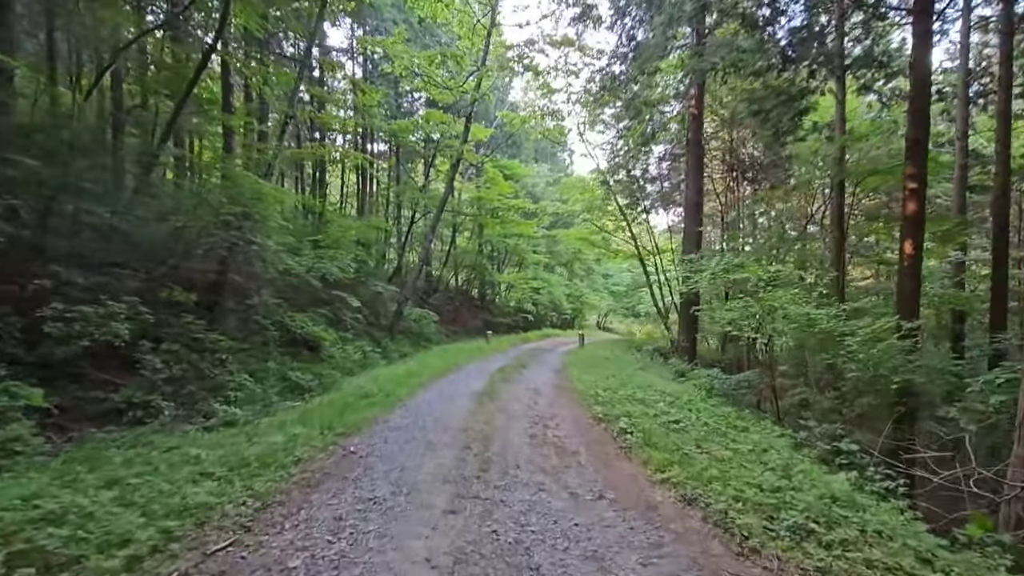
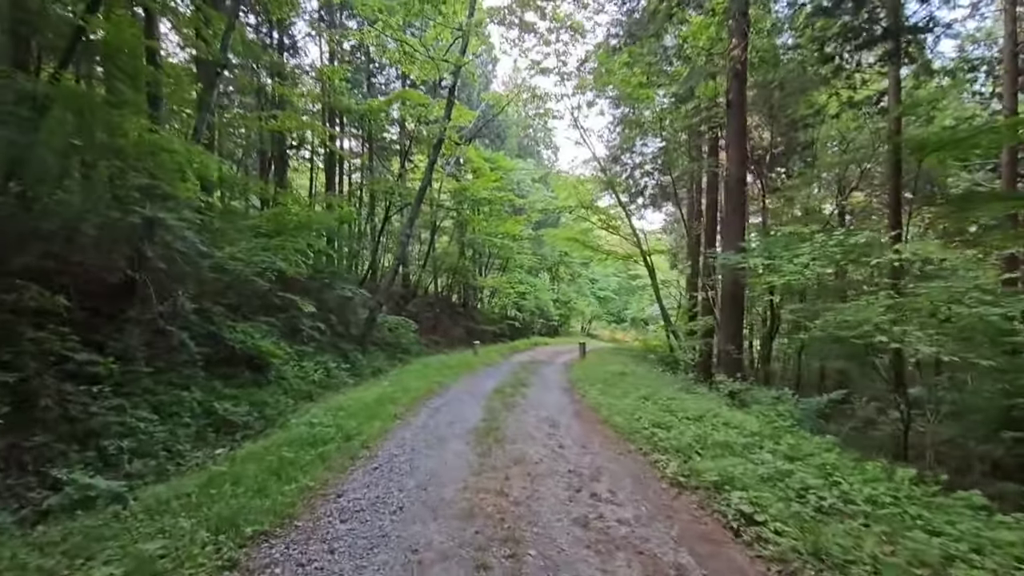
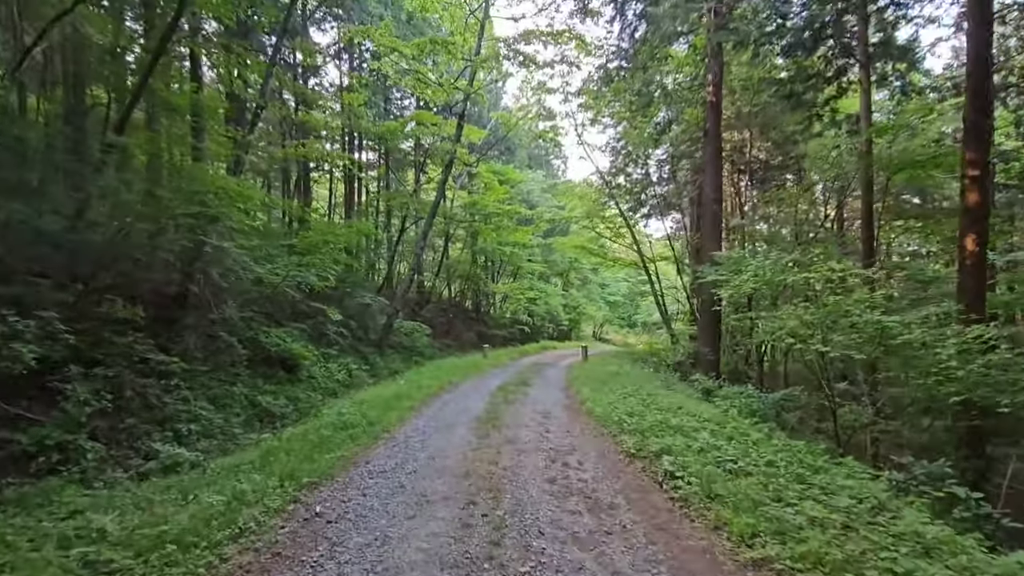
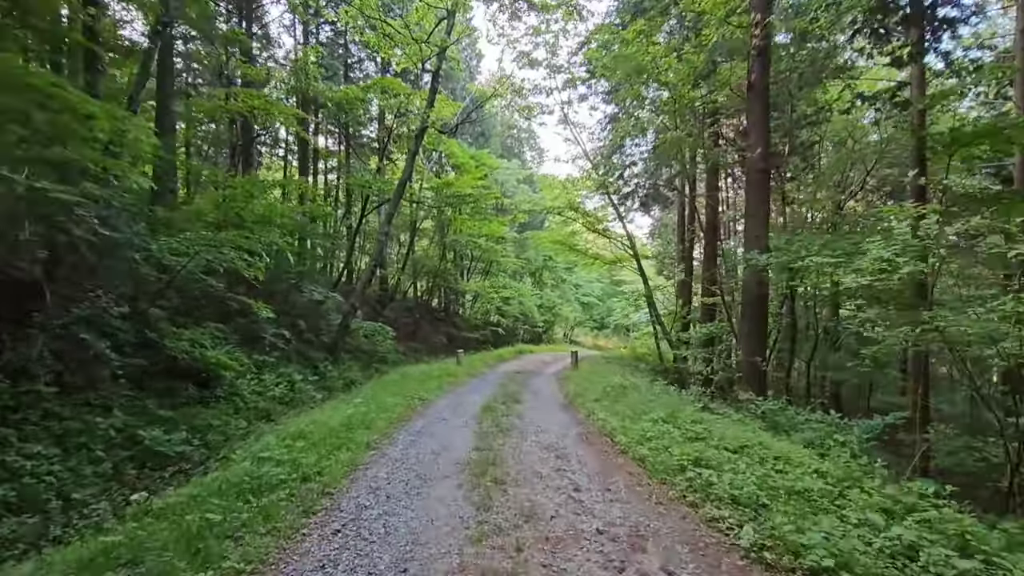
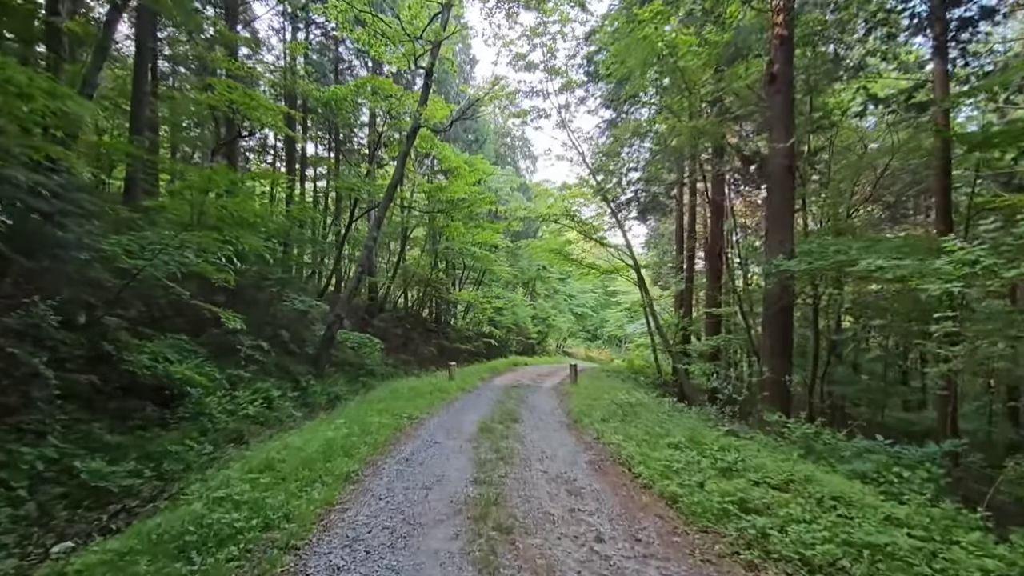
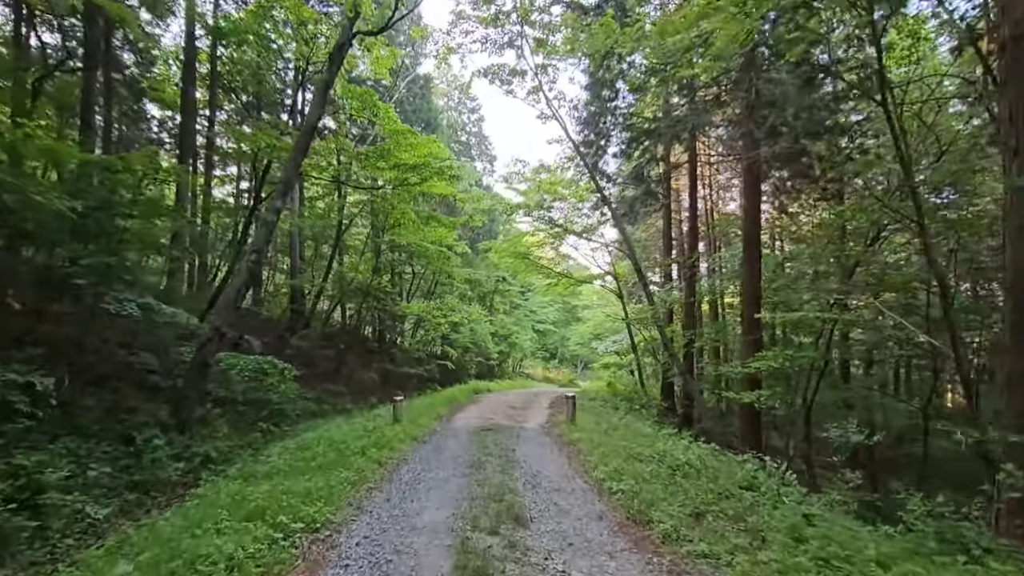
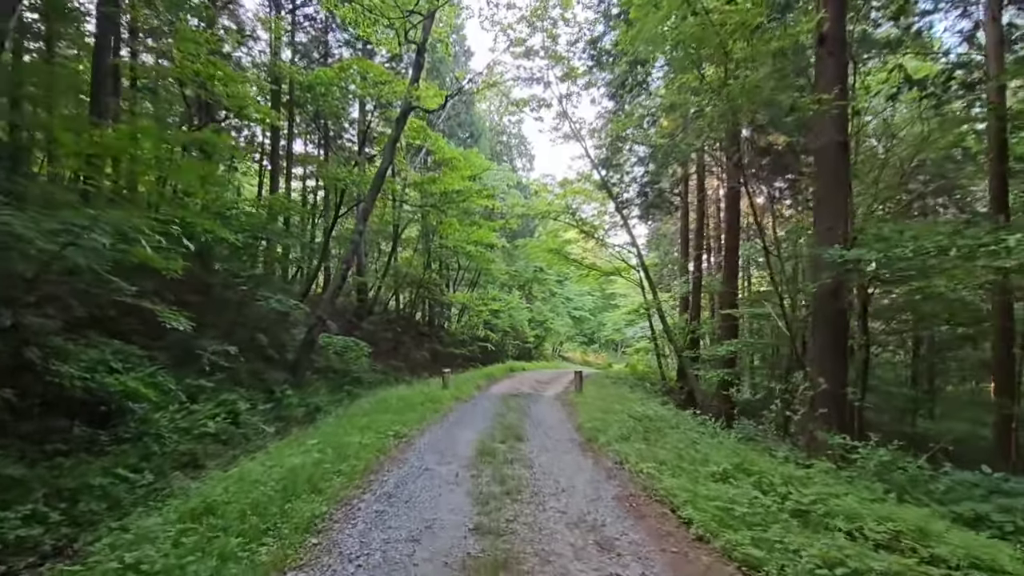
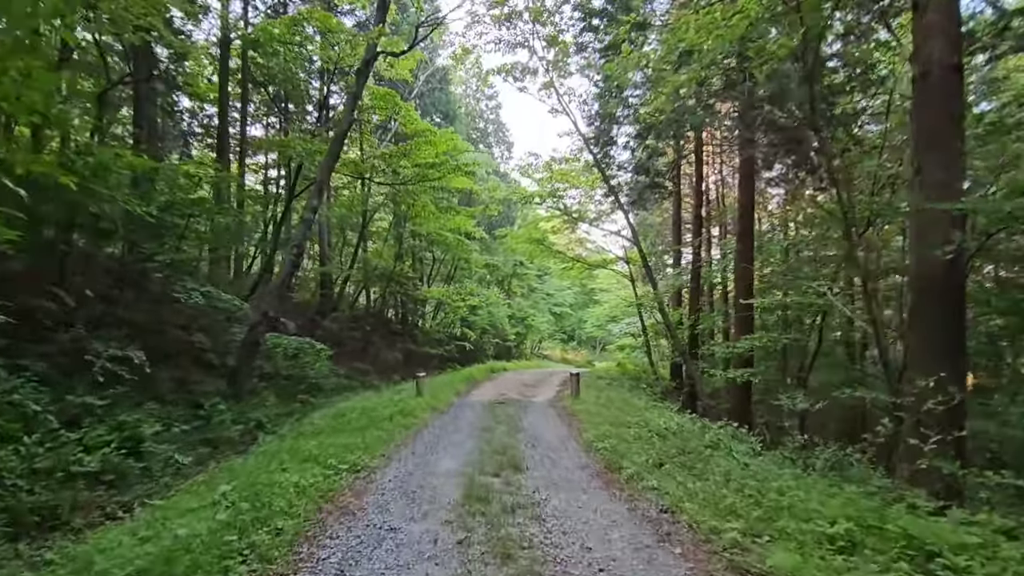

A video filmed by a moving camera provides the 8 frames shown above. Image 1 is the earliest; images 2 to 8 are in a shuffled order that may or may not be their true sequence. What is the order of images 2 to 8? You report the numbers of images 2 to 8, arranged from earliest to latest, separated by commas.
3, 2, 4, 5, 7, 8, 6
